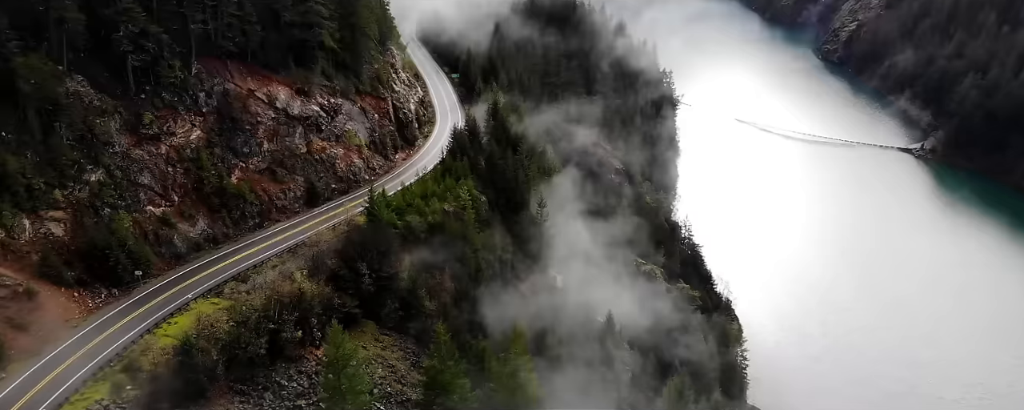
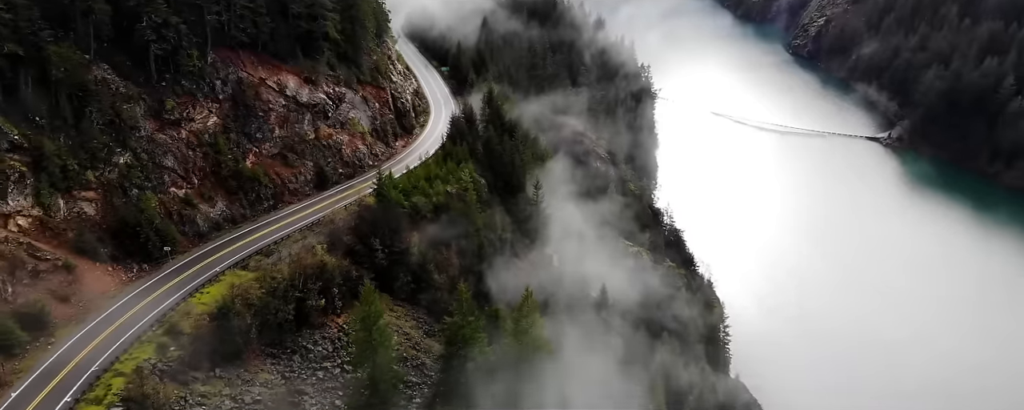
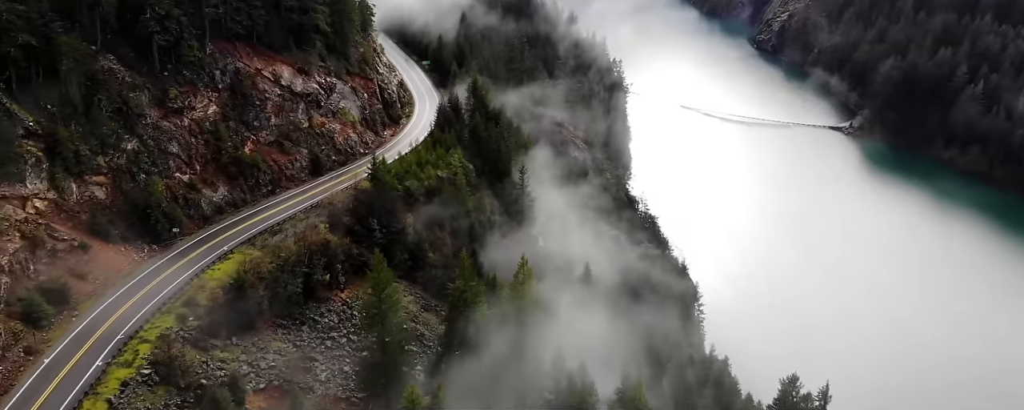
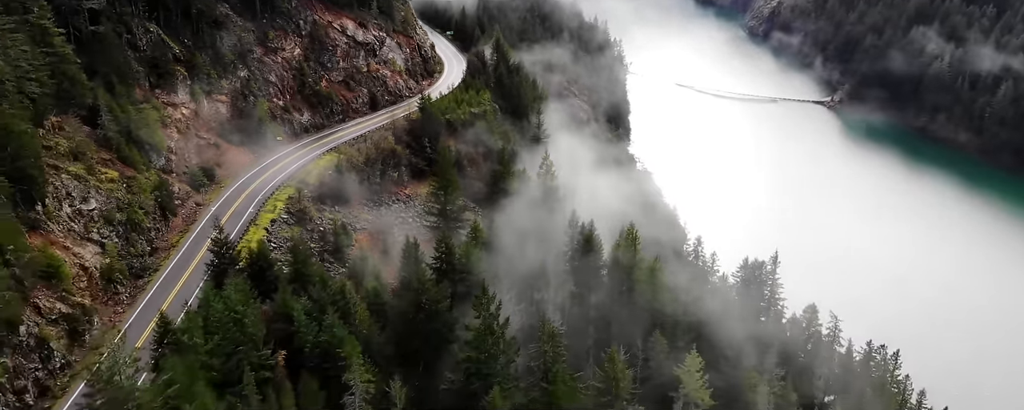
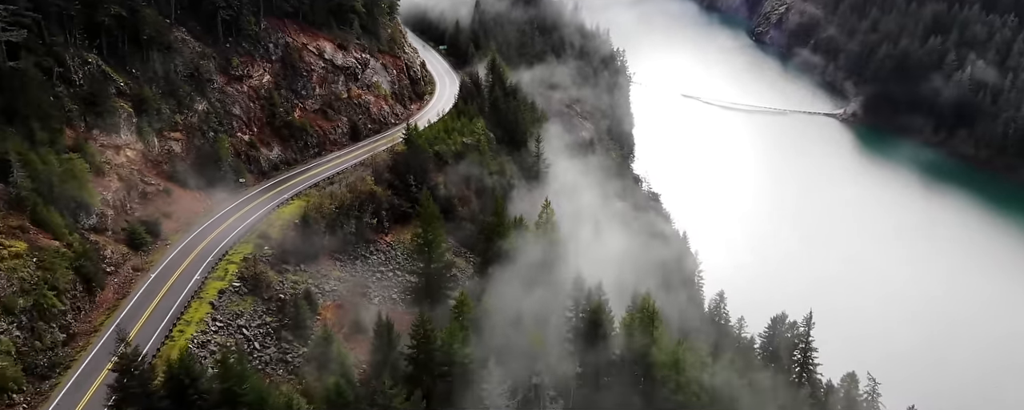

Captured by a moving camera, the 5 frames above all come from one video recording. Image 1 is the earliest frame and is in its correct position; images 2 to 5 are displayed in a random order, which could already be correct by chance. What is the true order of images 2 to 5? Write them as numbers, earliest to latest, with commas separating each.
2, 3, 5, 4
